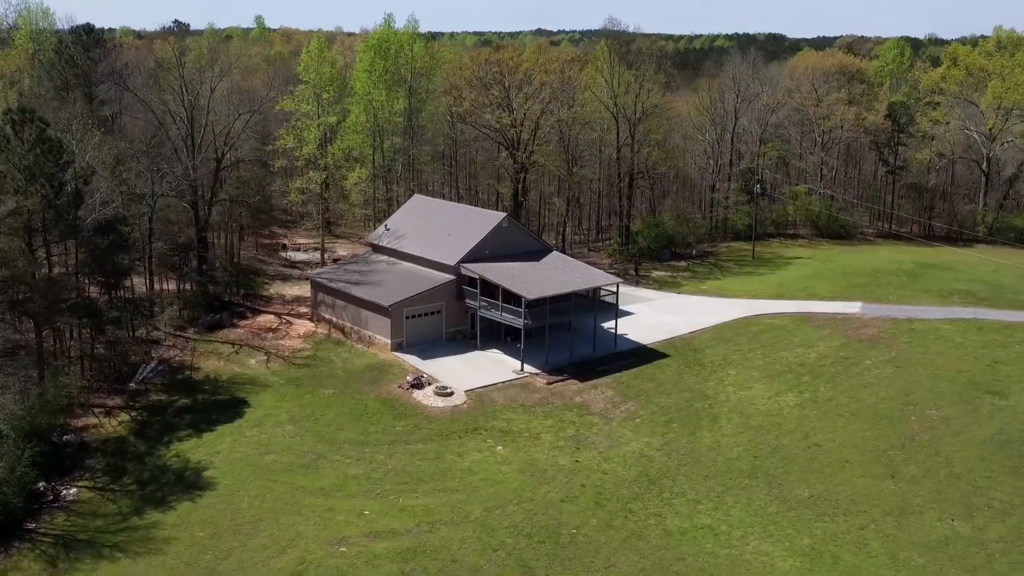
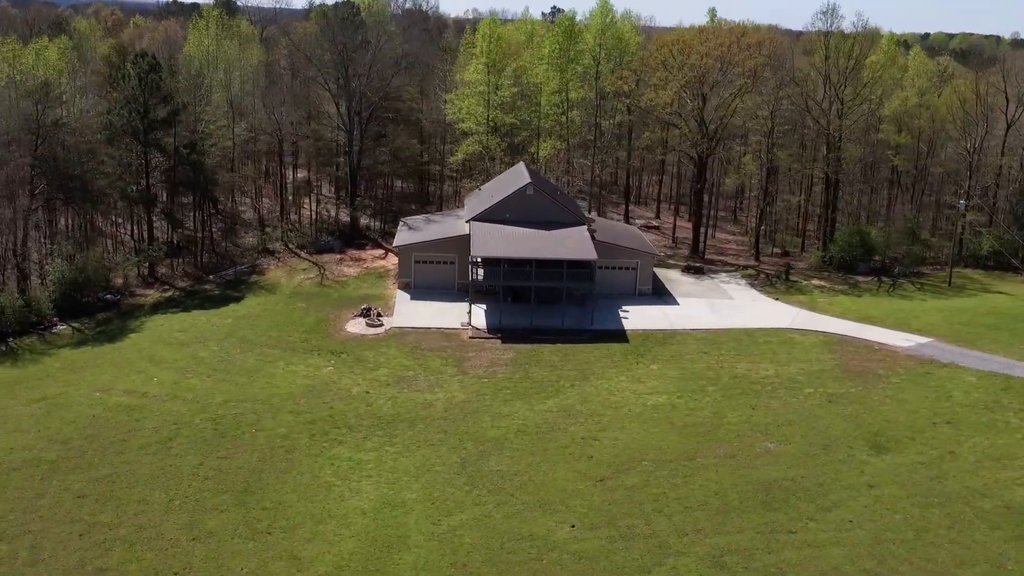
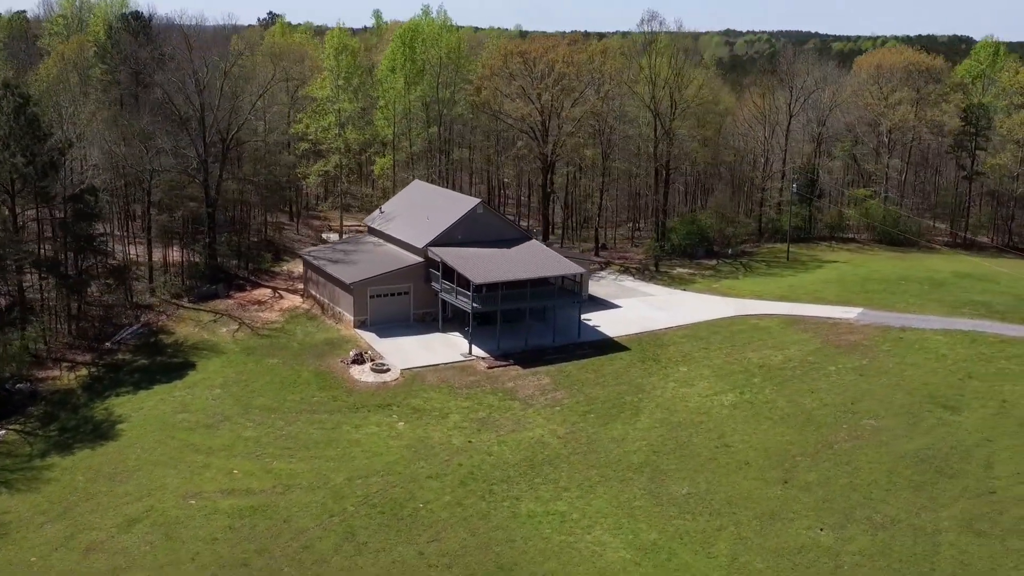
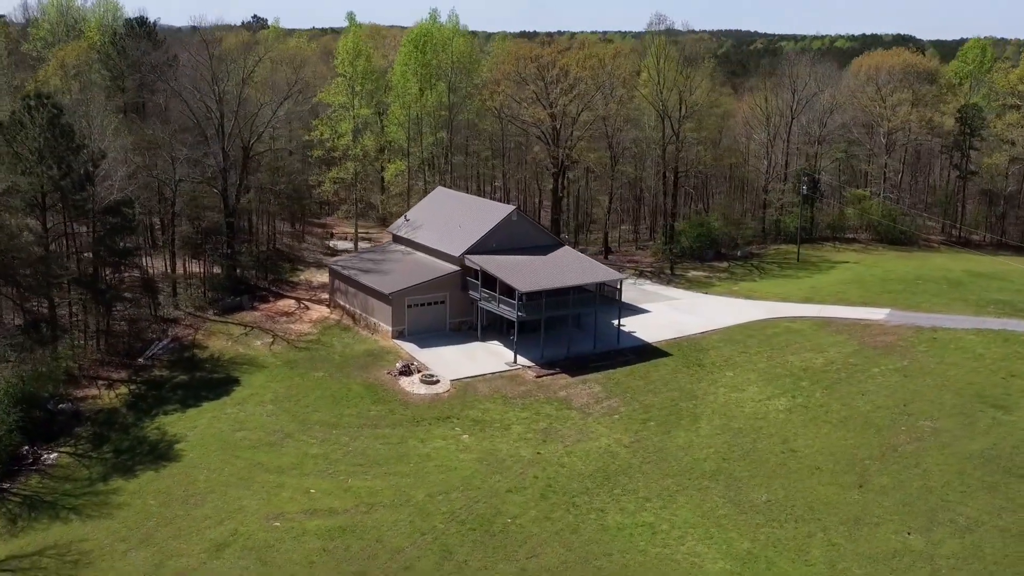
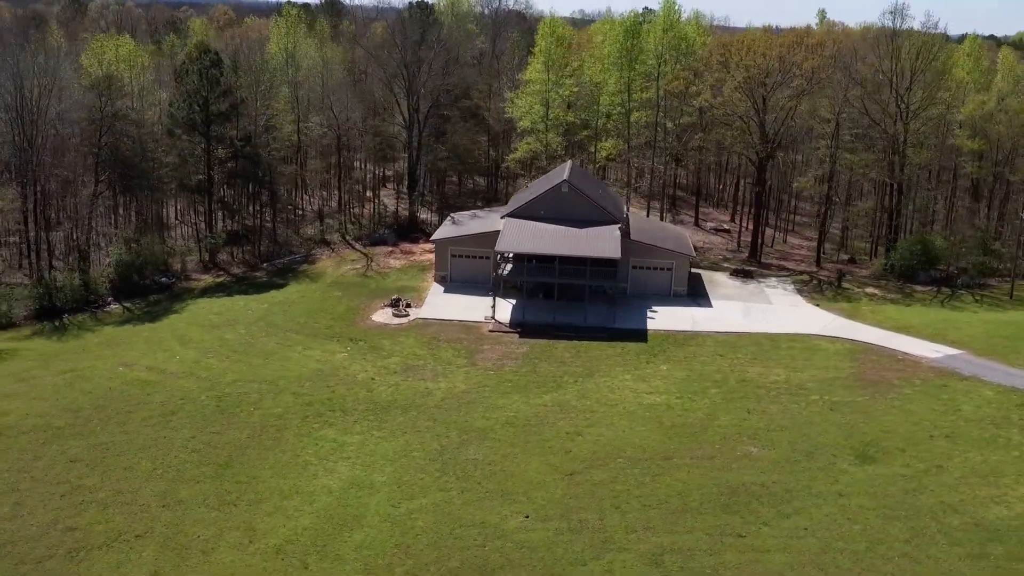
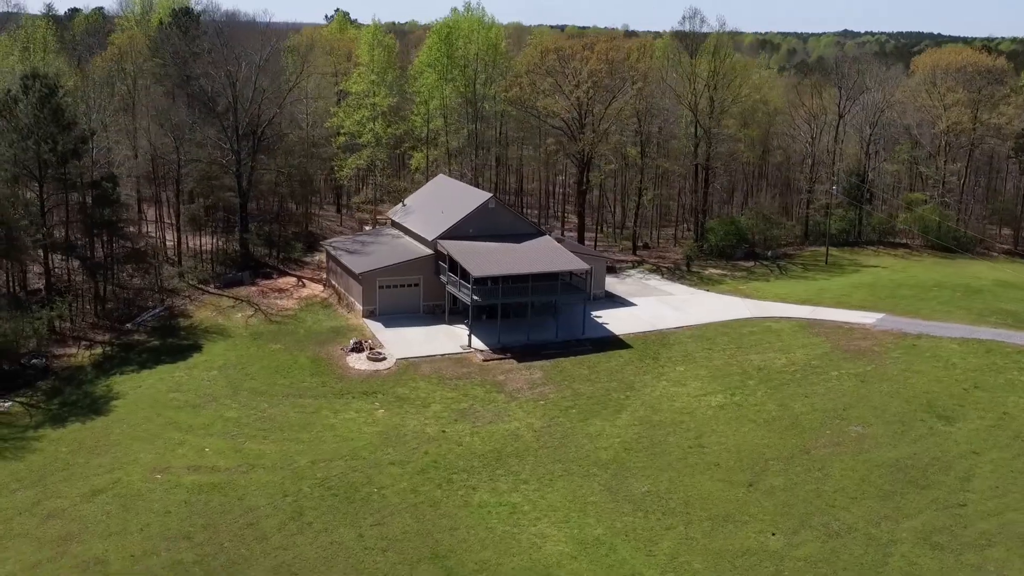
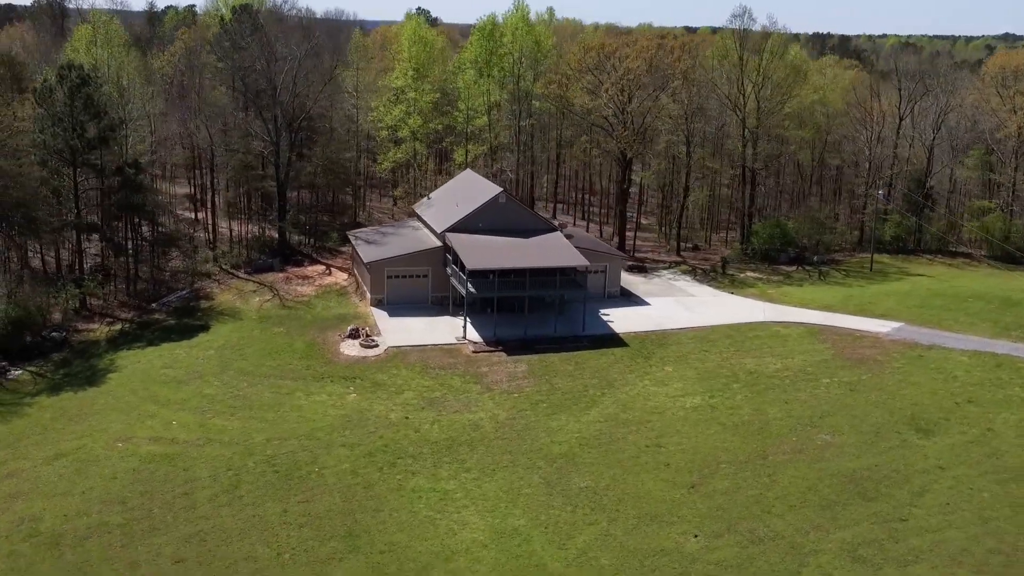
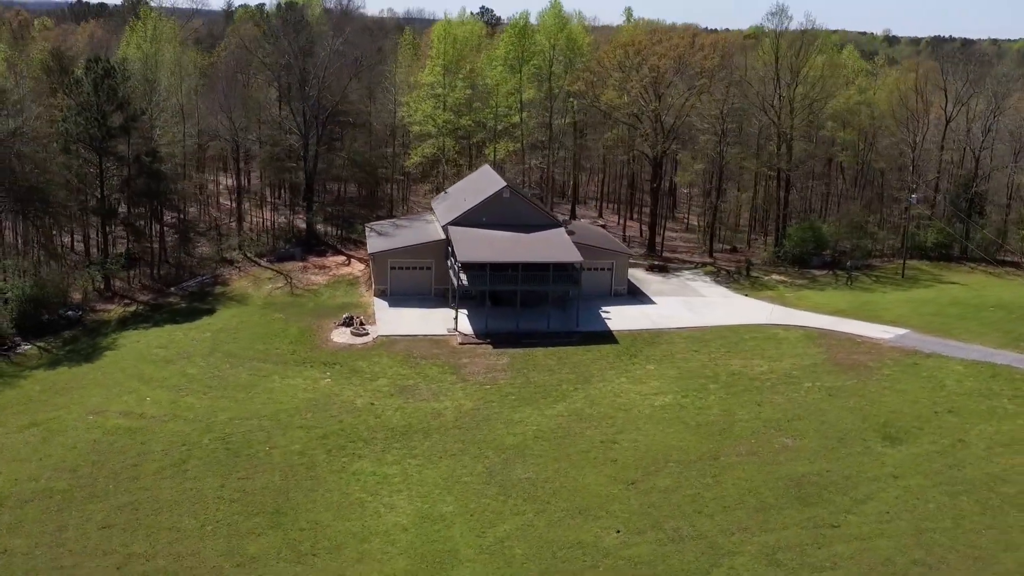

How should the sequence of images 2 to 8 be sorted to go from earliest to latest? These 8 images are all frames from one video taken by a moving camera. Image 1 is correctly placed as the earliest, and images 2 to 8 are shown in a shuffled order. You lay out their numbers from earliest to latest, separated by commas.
4, 3, 6, 7, 8, 2, 5
